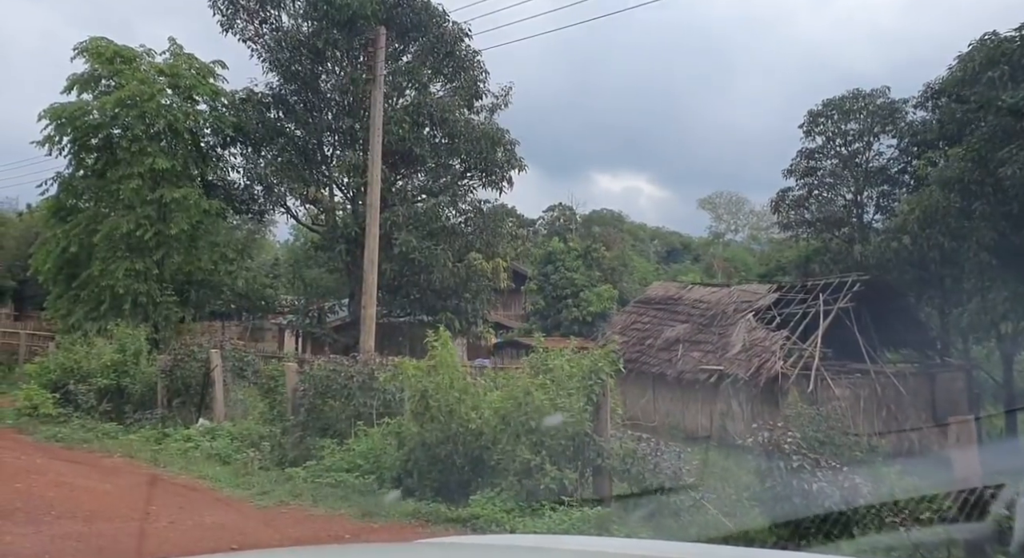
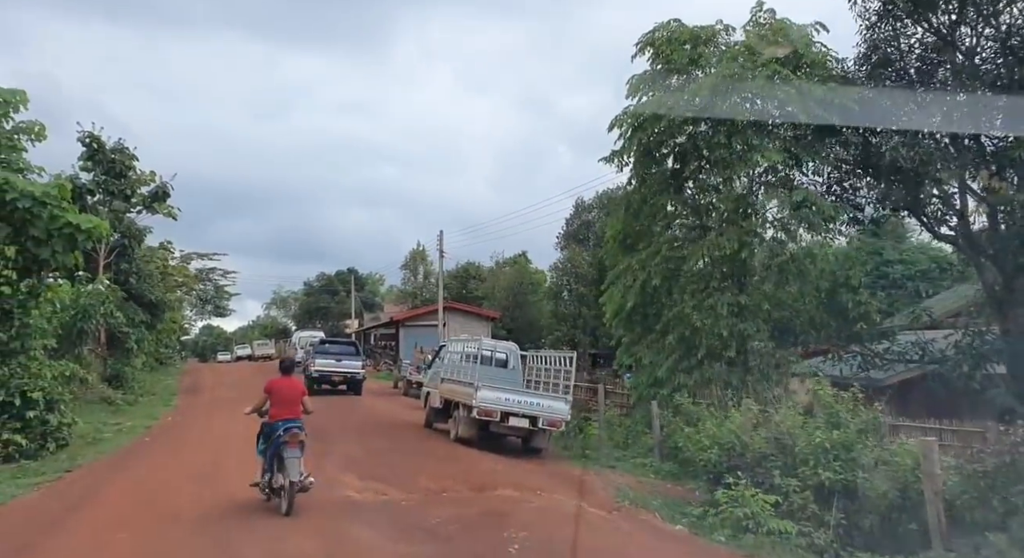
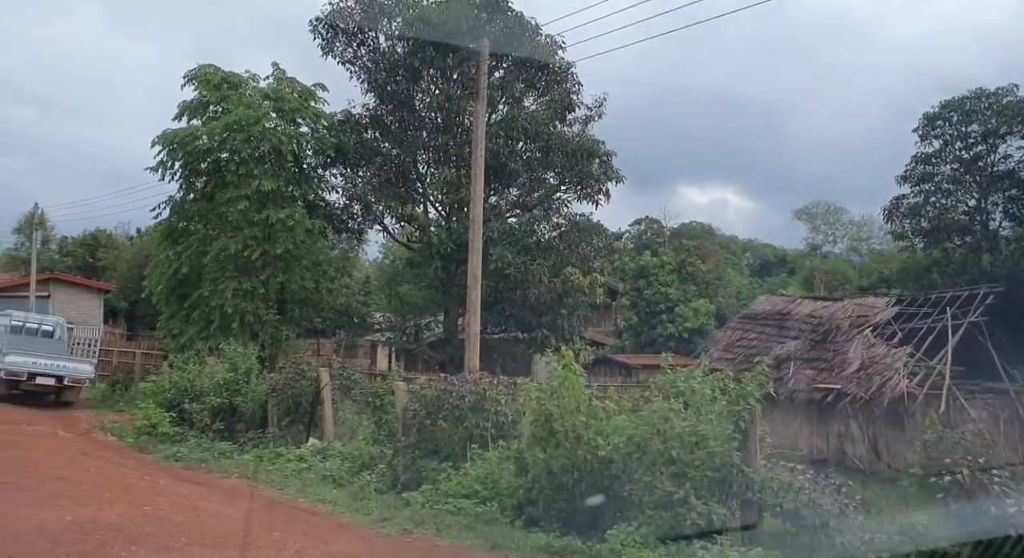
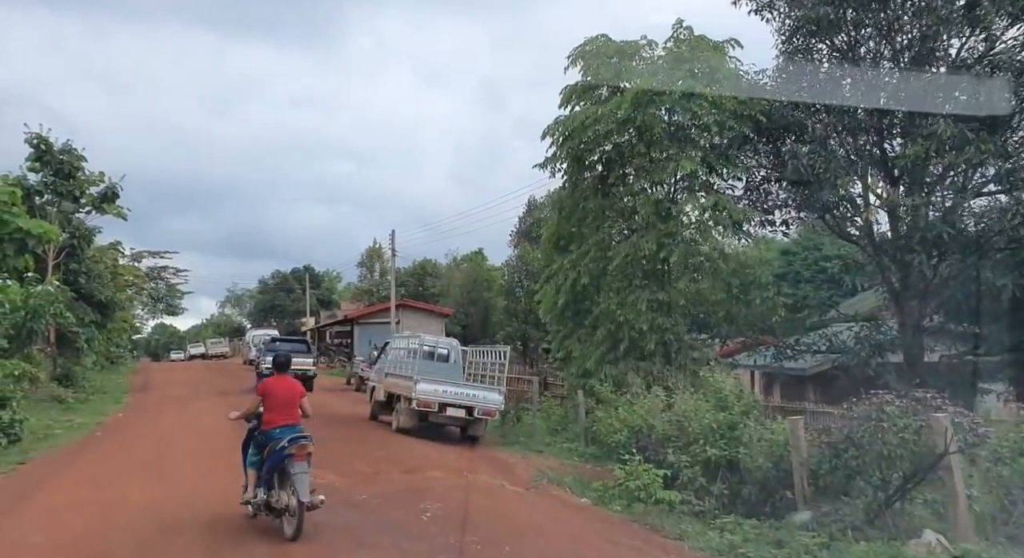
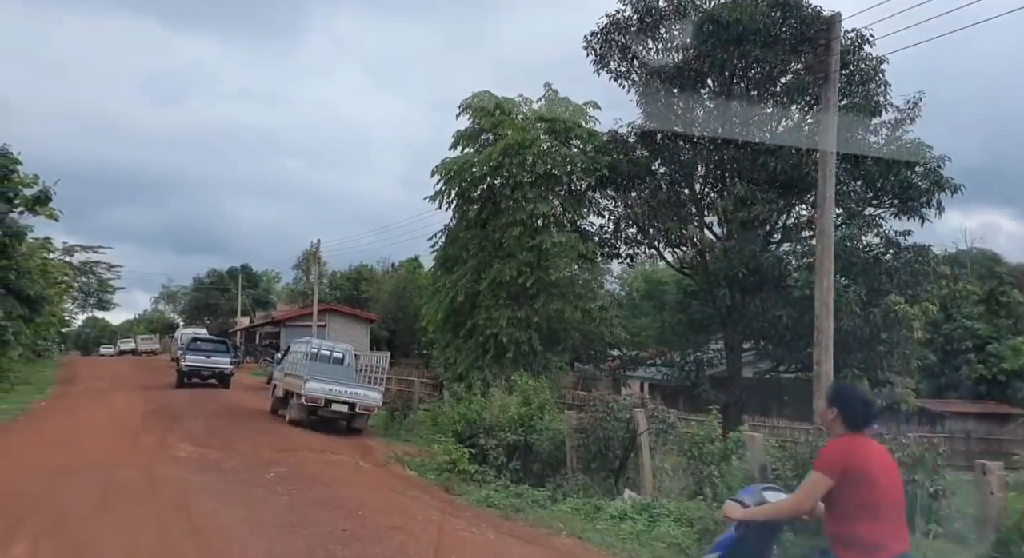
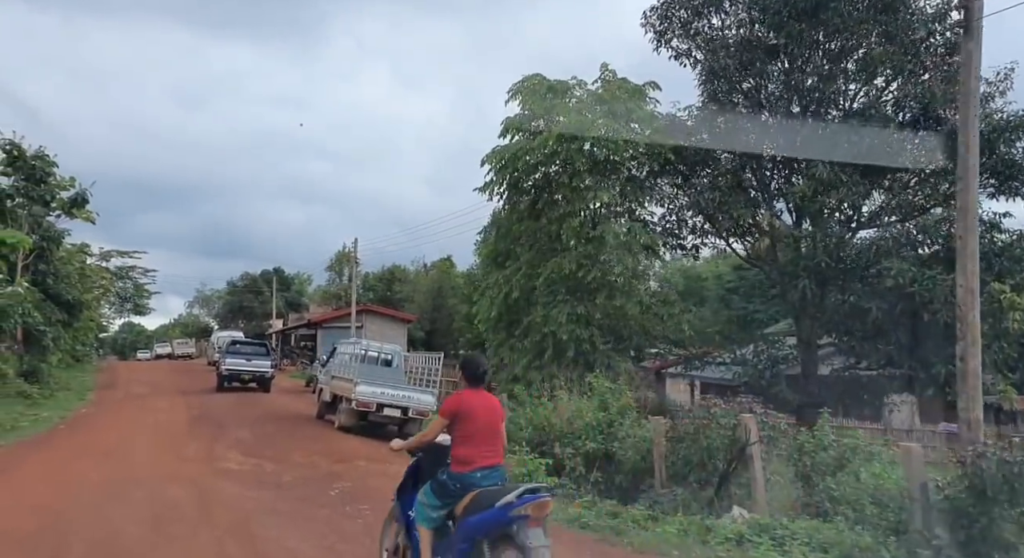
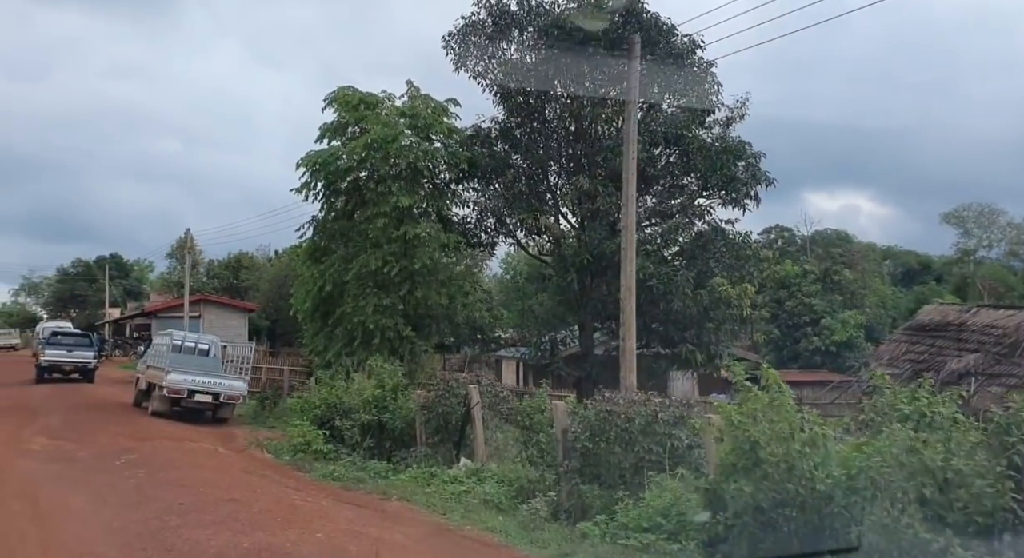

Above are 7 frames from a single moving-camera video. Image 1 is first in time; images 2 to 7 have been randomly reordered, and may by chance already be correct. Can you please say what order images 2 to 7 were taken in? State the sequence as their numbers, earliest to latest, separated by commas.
3, 7, 5, 6, 4, 2
